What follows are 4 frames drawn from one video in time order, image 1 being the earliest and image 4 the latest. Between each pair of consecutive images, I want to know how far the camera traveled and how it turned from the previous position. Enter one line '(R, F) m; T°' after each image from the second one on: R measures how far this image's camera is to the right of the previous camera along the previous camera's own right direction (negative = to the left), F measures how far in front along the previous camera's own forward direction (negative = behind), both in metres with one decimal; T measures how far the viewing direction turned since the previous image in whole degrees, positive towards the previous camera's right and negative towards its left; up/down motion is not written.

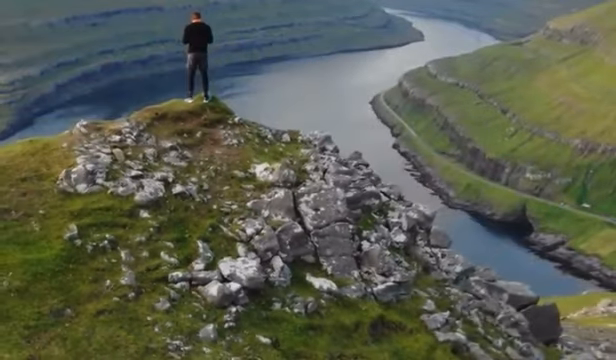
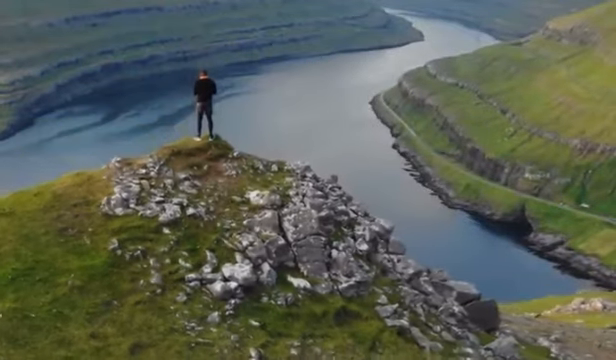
(+0.2, -2.3) m; 0°
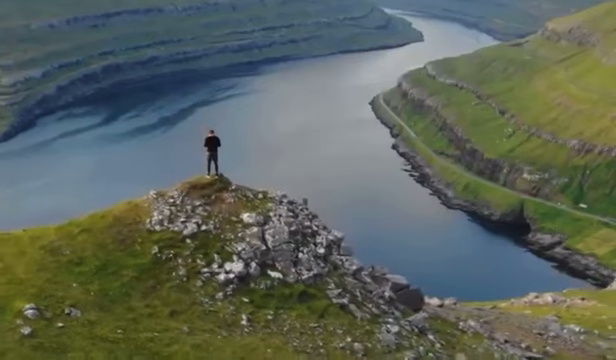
(+0.4, -4.8) m; 0°
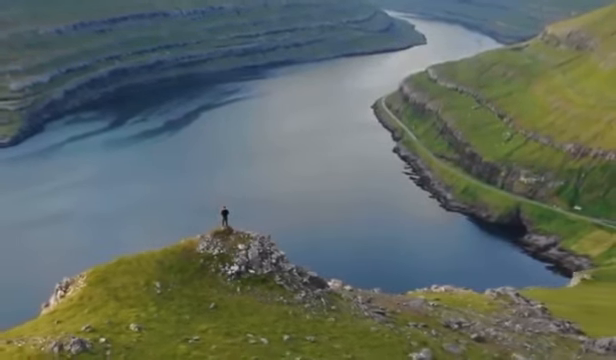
(+1.7, -18.8) m; 0°
